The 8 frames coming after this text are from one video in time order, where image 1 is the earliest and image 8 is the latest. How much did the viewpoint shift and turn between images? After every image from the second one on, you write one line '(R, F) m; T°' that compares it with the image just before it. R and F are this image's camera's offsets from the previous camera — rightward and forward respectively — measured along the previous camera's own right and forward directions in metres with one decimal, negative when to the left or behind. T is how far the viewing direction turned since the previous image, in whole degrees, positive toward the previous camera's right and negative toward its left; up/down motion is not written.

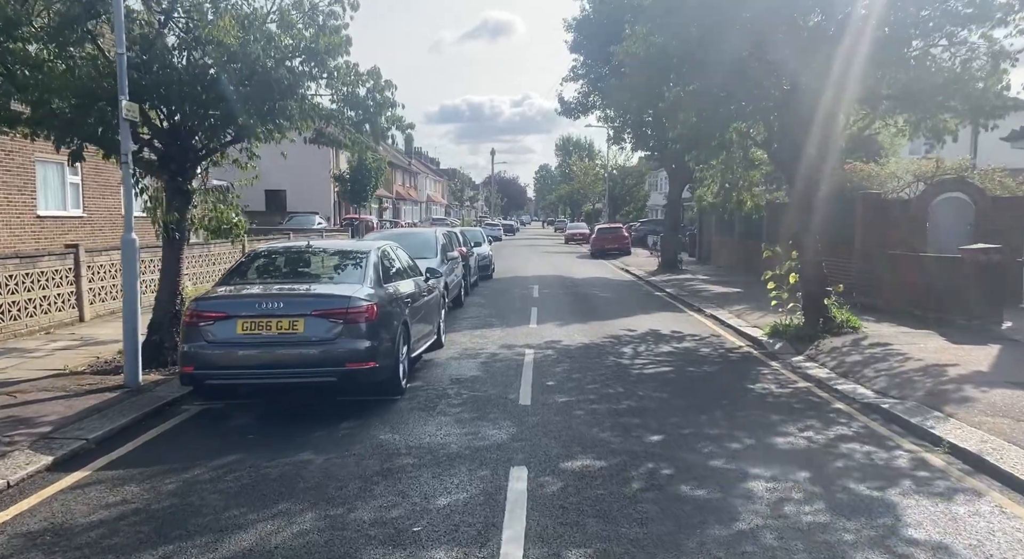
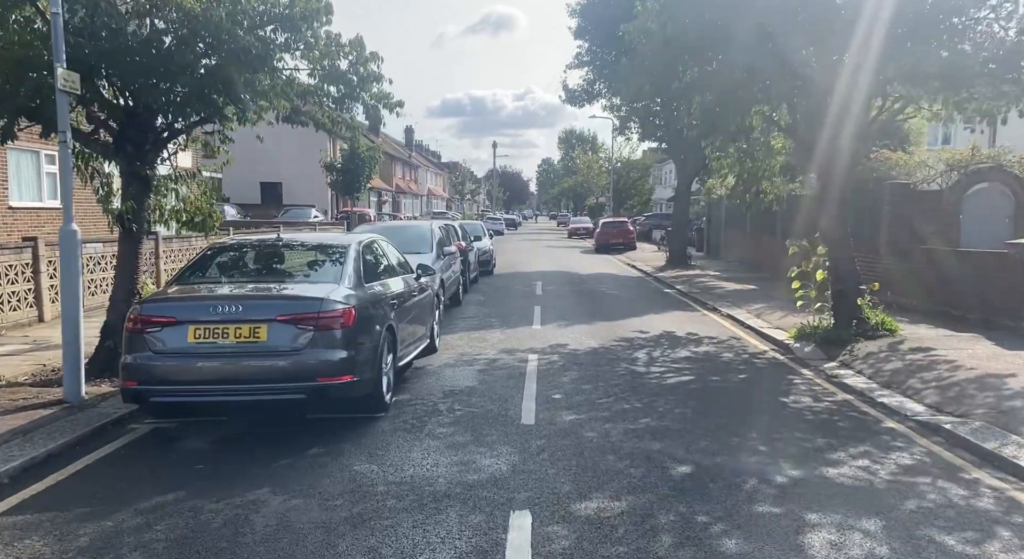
(0.0, +1.0) m; 0°
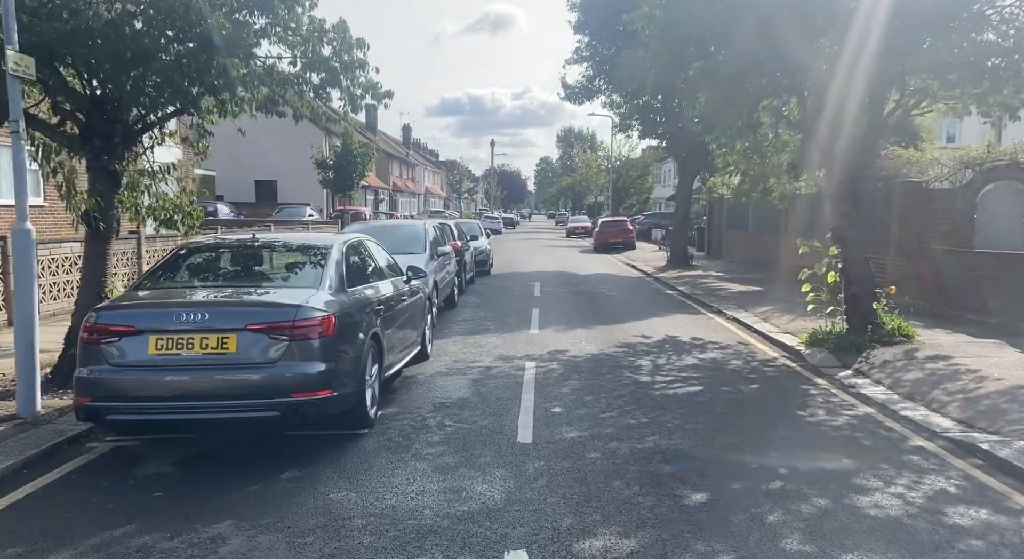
(0.0, +0.5) m; 0°
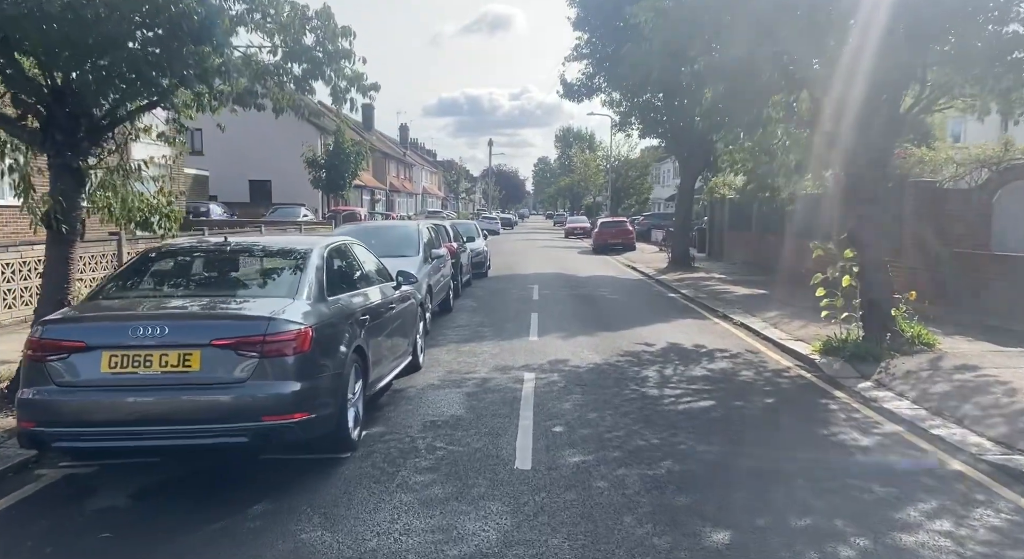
(0.0, +0.6) m; 0°
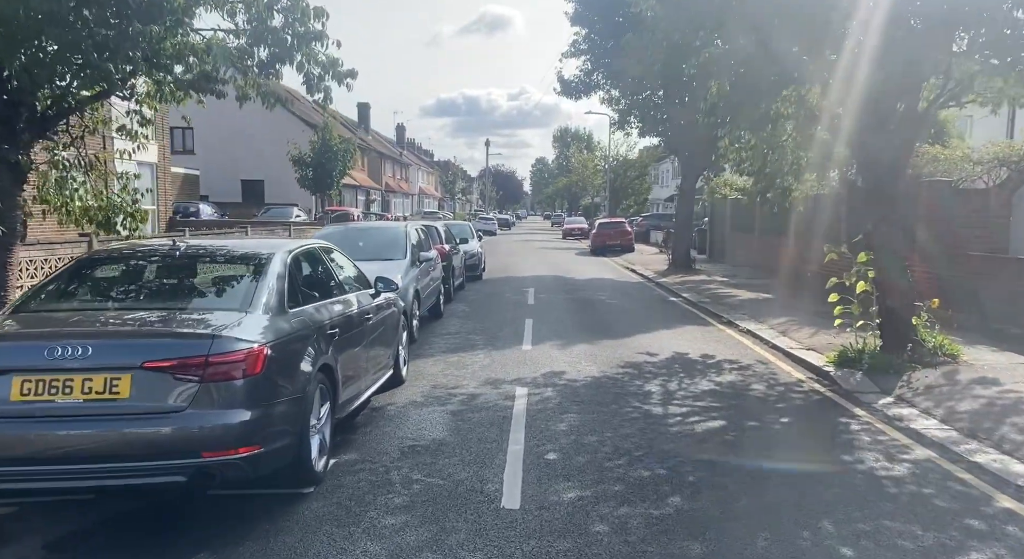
(+0.1, +0.7) m; 0°
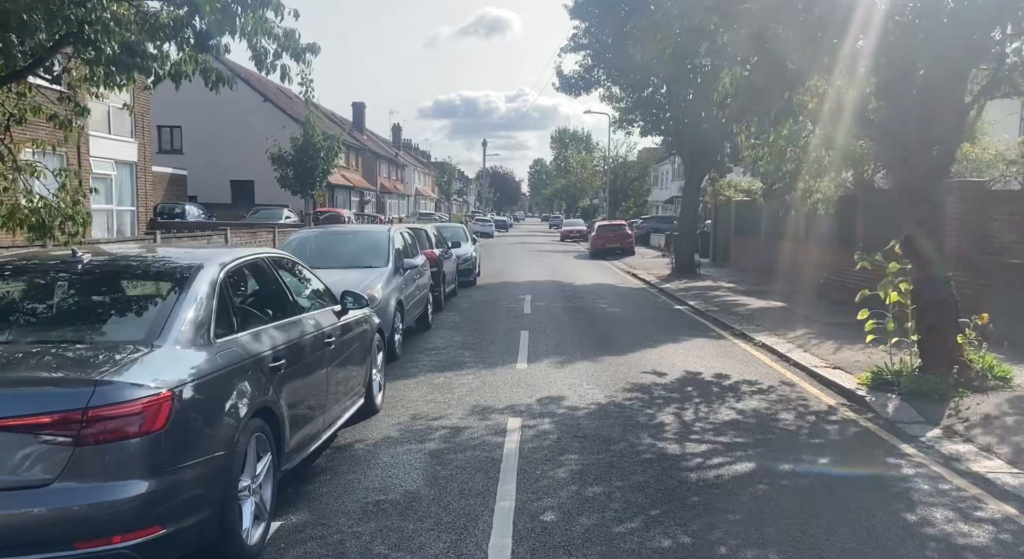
(+0.1, +1.0) m; 0°
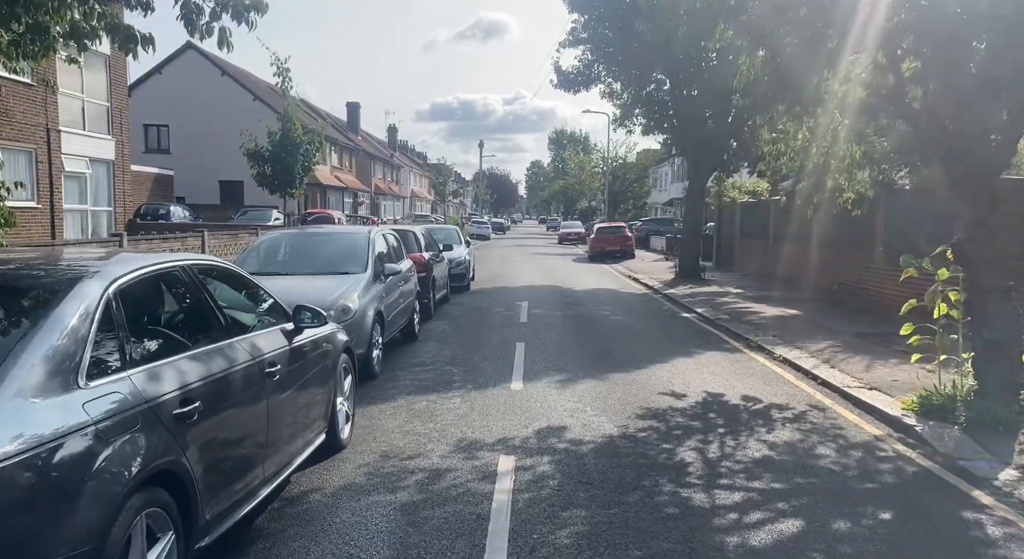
(0.0, +1.1) m; 0°
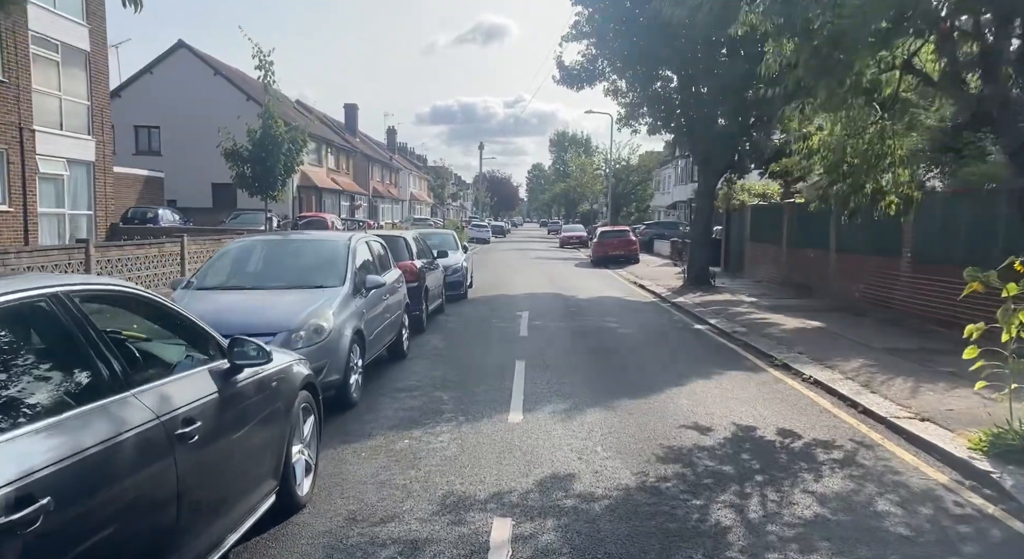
(0.0, +1.1) m; 0°
